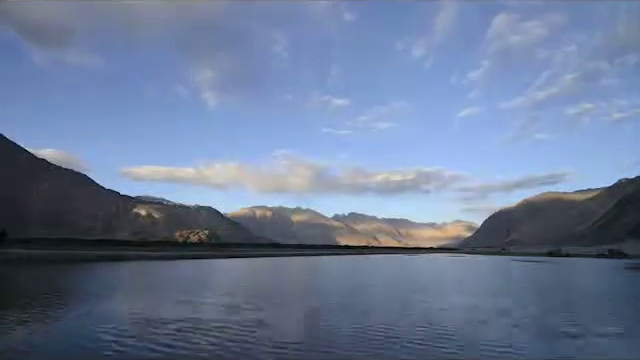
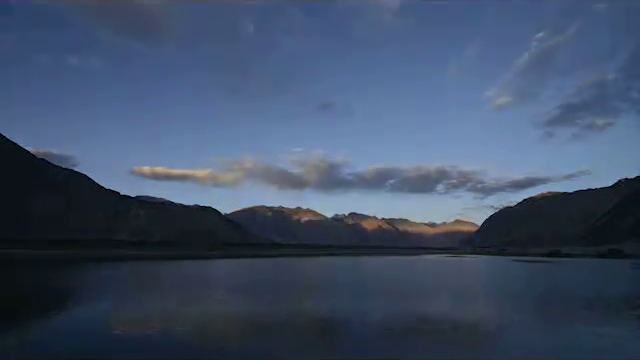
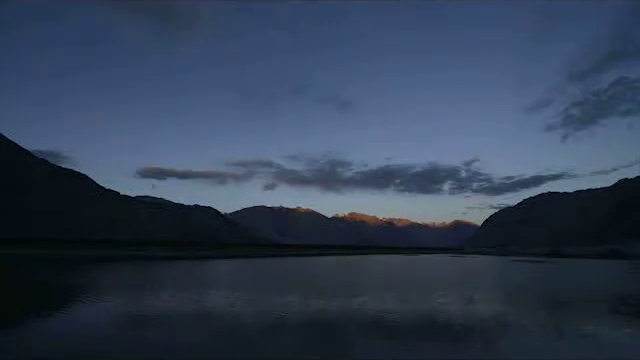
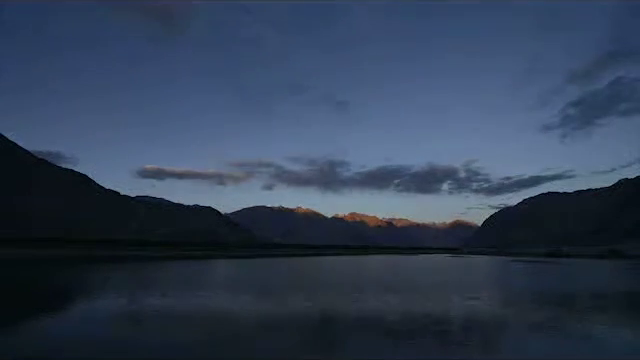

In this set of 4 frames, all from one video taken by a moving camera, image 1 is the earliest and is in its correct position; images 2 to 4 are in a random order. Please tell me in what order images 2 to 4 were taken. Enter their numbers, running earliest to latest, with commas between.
2, 4, 3
